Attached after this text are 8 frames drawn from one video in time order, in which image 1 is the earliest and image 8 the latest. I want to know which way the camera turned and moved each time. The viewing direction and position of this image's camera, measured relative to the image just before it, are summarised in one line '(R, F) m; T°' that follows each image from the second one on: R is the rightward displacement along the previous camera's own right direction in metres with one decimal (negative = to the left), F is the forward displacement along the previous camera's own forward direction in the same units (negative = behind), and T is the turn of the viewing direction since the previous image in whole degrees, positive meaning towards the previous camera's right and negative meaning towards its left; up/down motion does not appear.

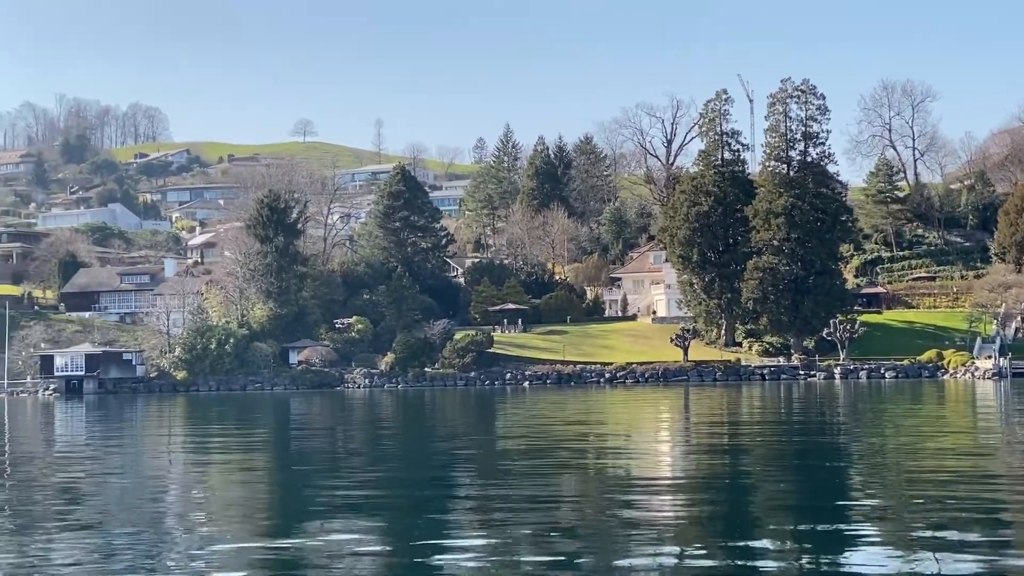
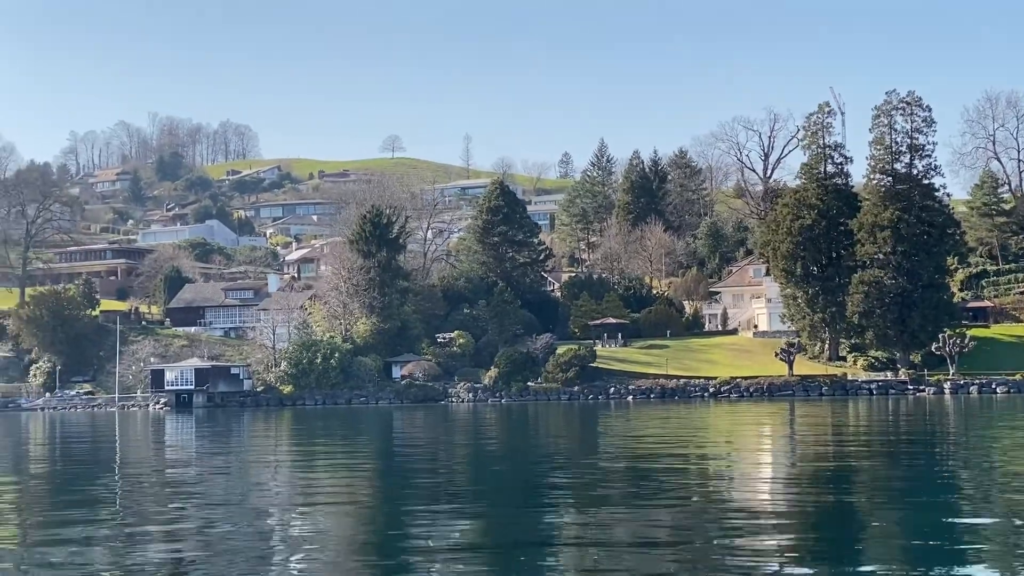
(-1.9, -0.2) m; -3°
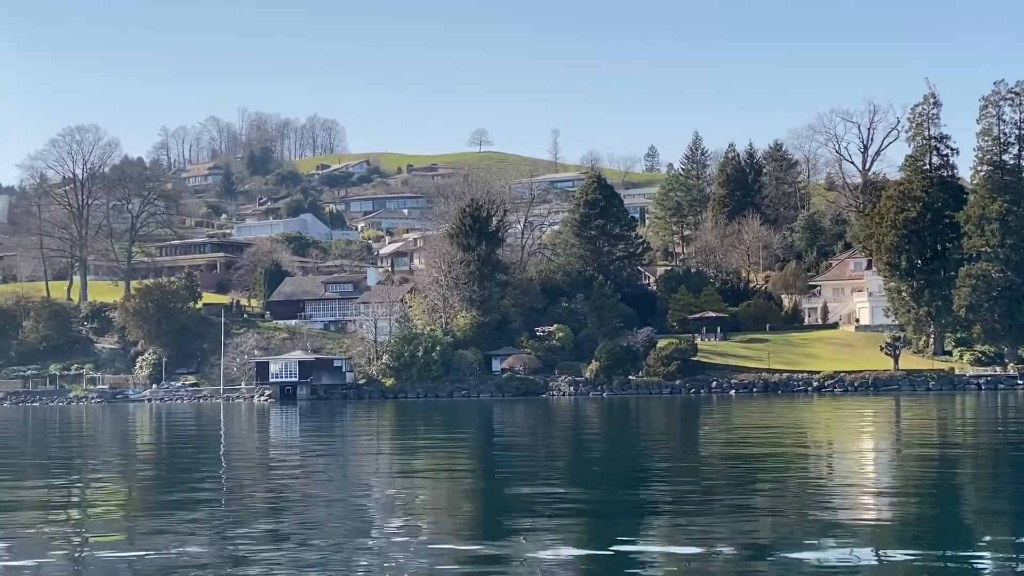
(-1.8, -0.1) m; -3°
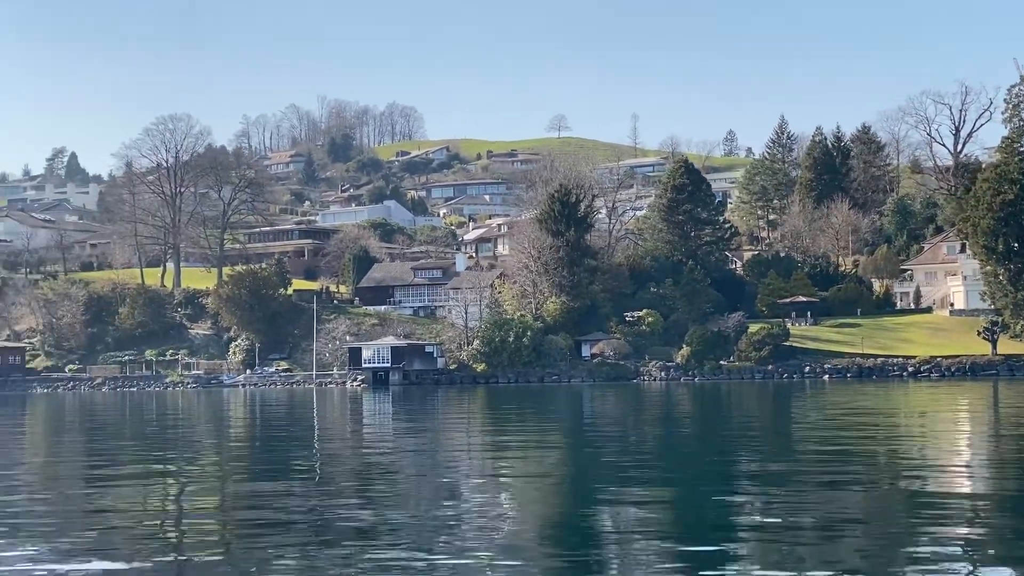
(-1.4, -0.1) m; -3°
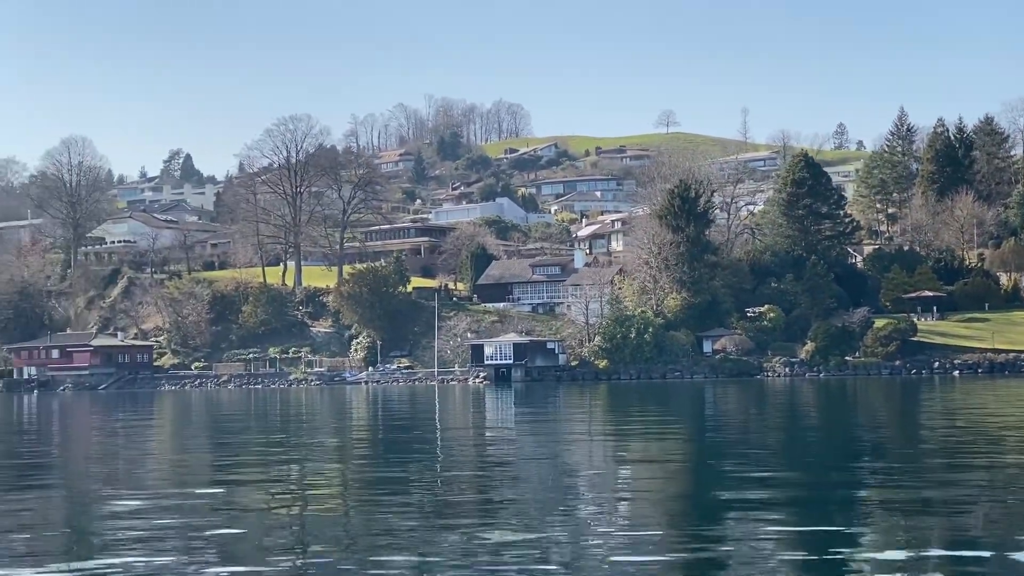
(-1.6, 0.0) m; -4°
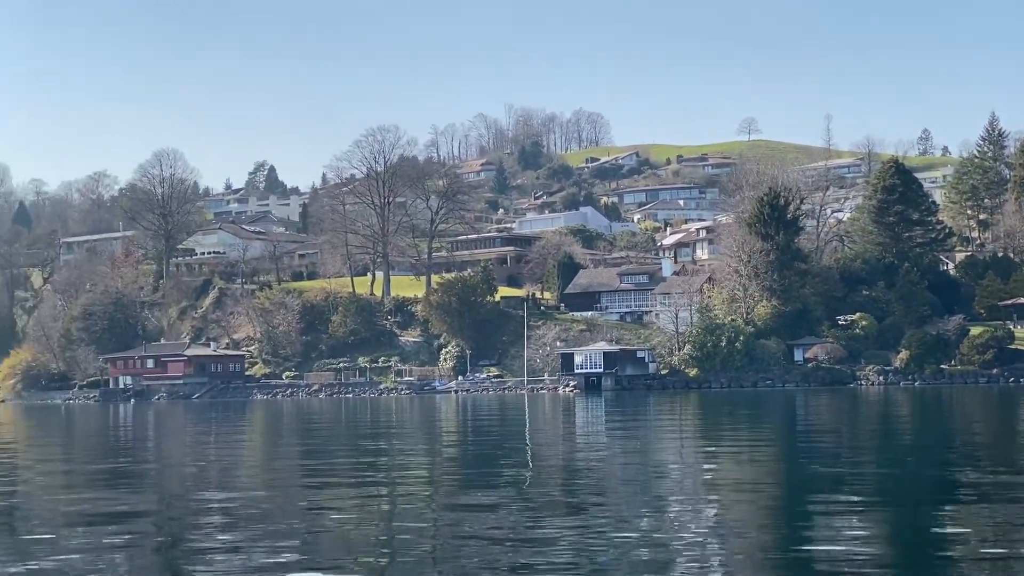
(-1.0, -0.1) m; -3°
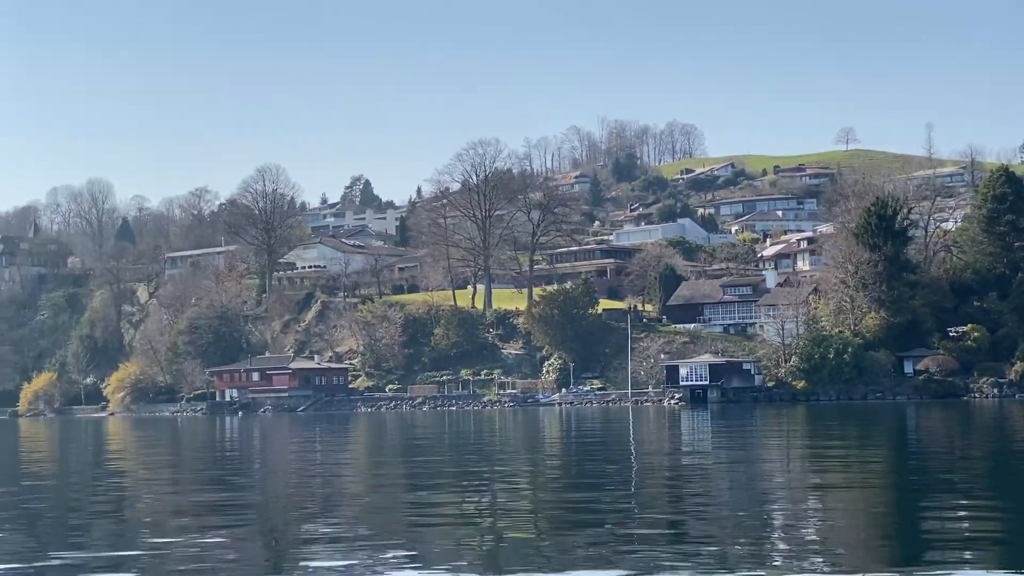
(-1.2, +0.1) m; -3°
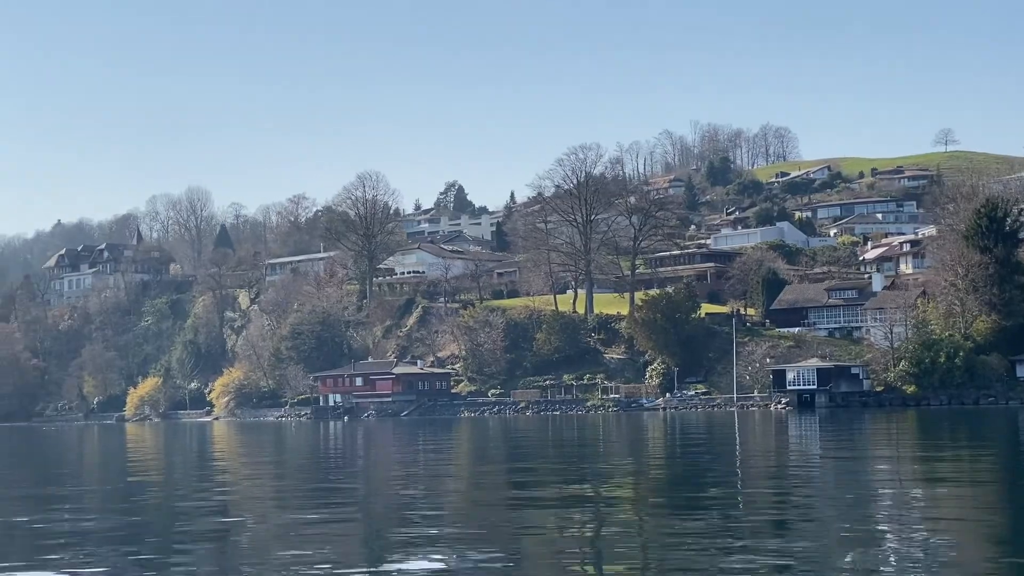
(-1.4, -0.1) m; -3°
